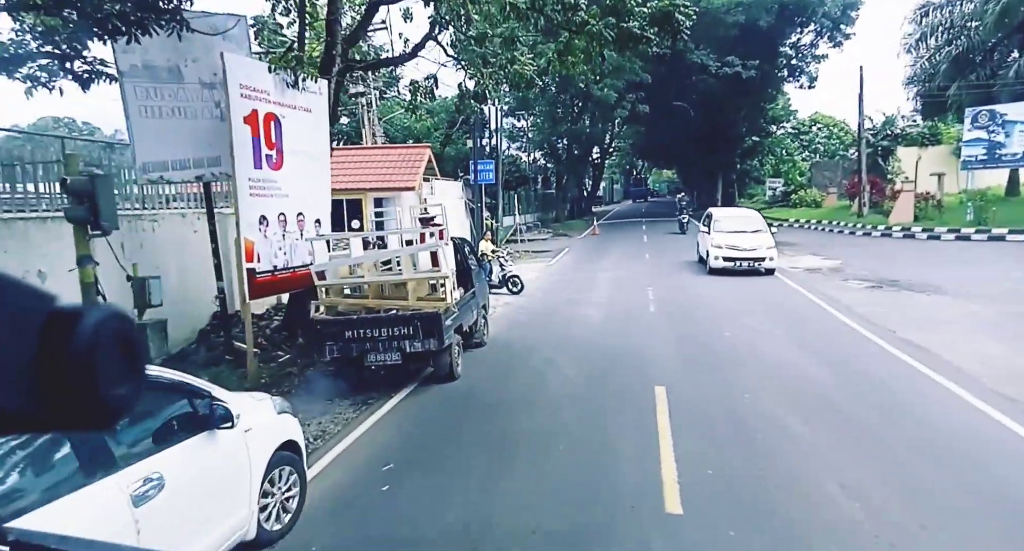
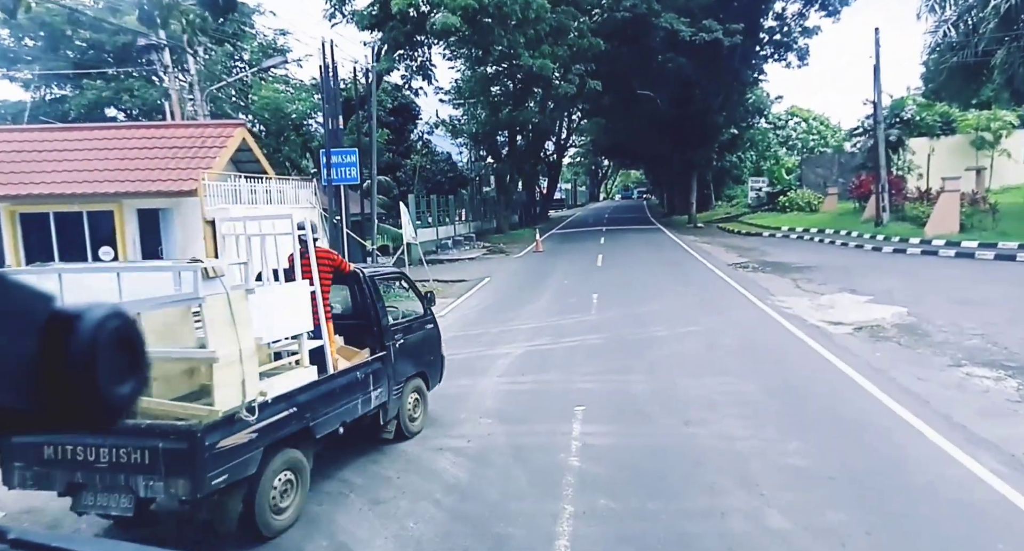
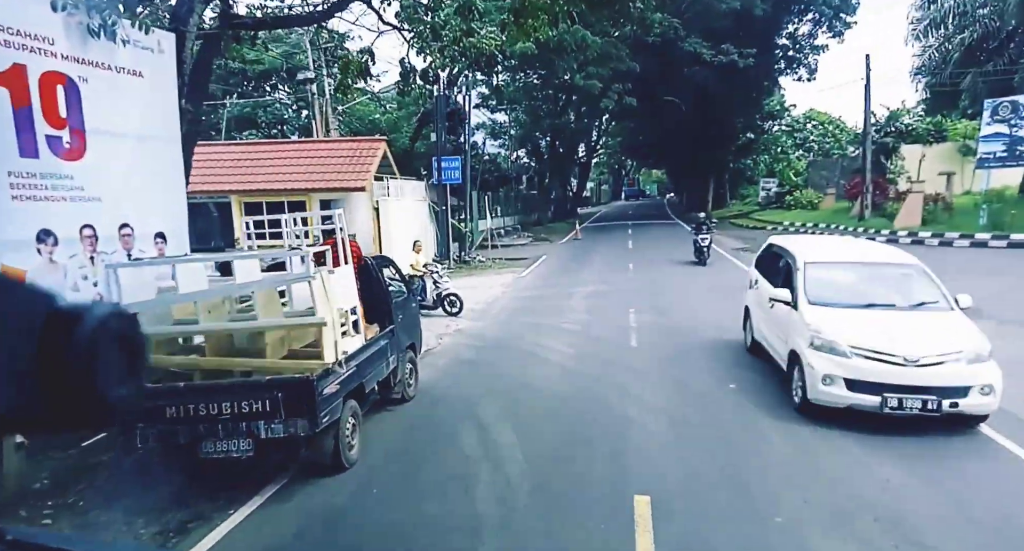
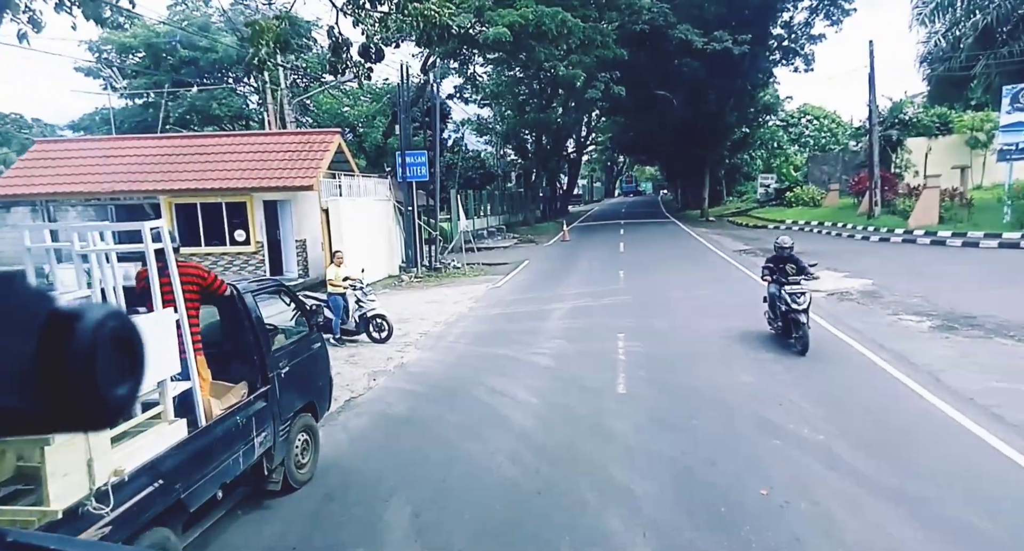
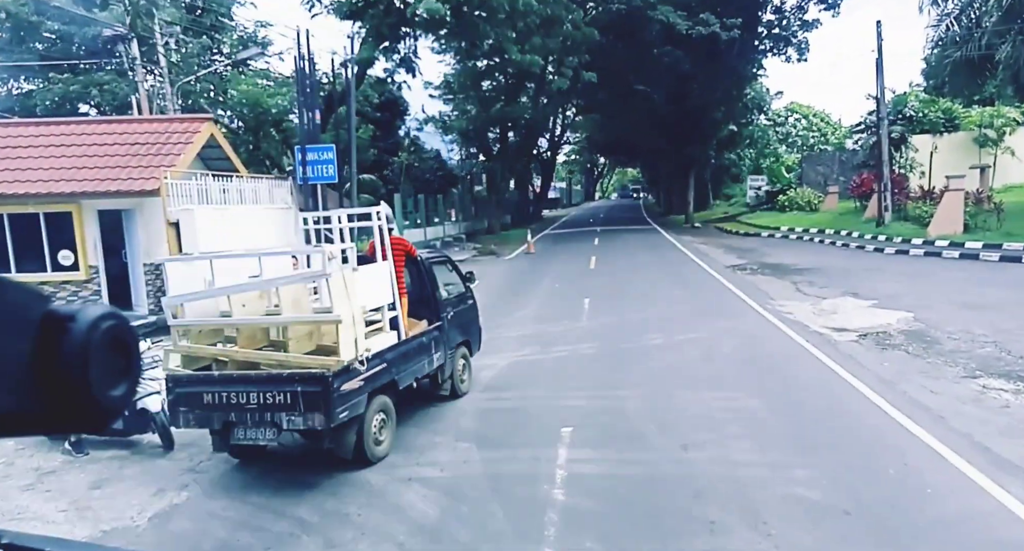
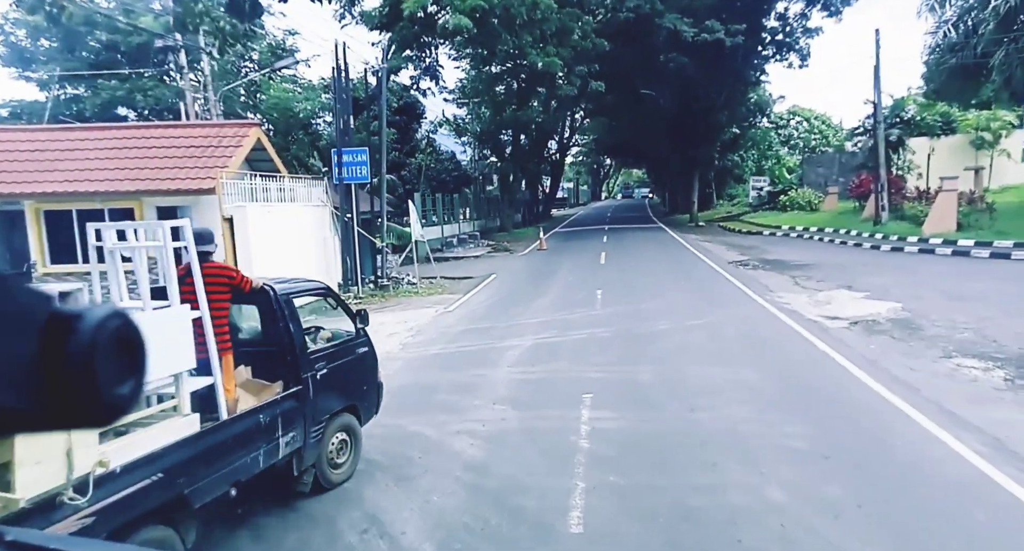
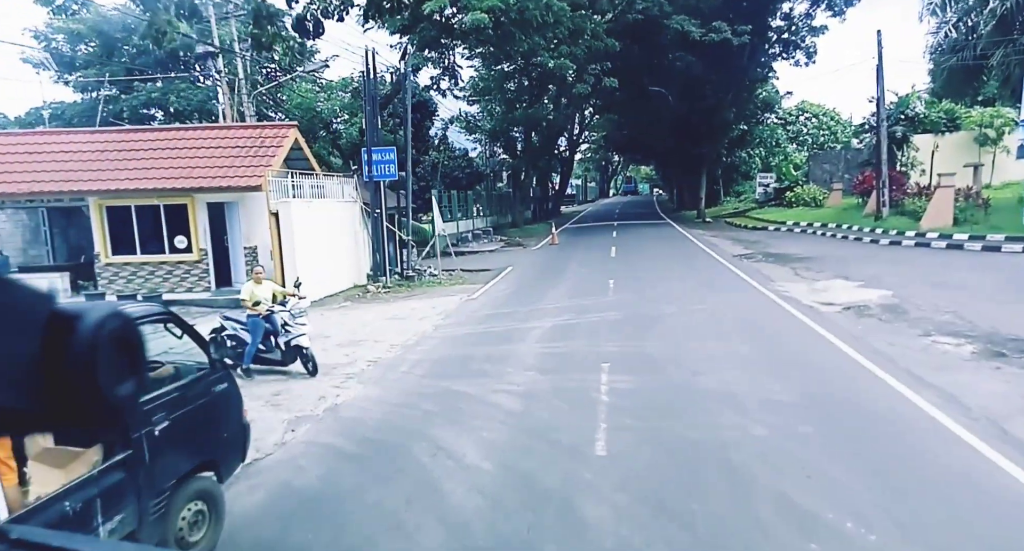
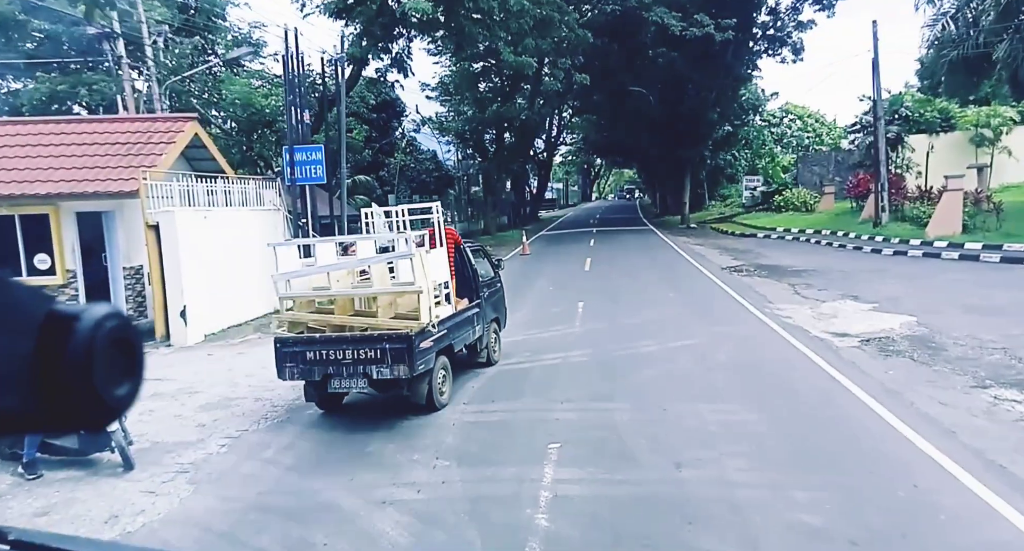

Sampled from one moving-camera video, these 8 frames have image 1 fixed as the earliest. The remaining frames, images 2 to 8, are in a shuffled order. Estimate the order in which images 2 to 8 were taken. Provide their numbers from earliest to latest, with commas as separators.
3, 4, 7, 6, 2, 5, 8
